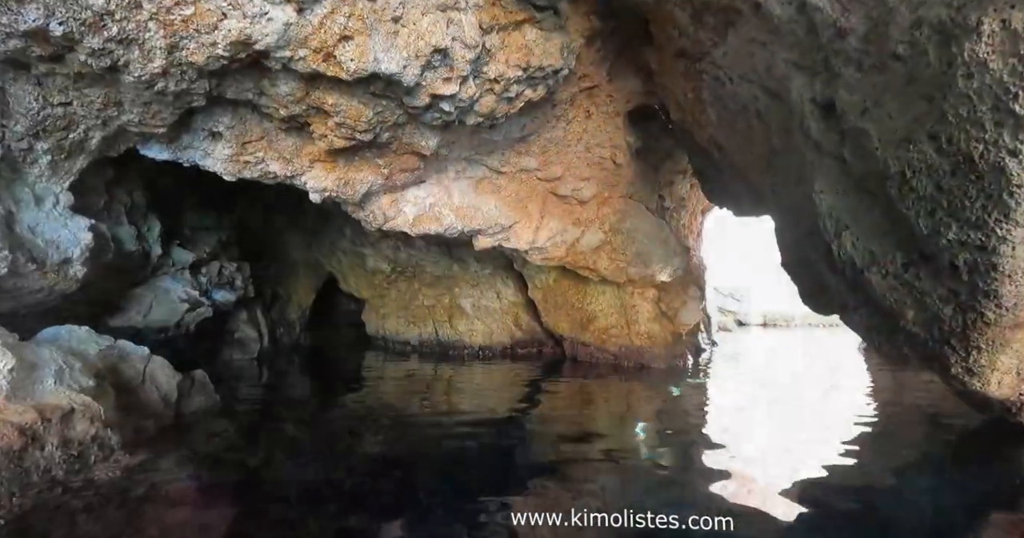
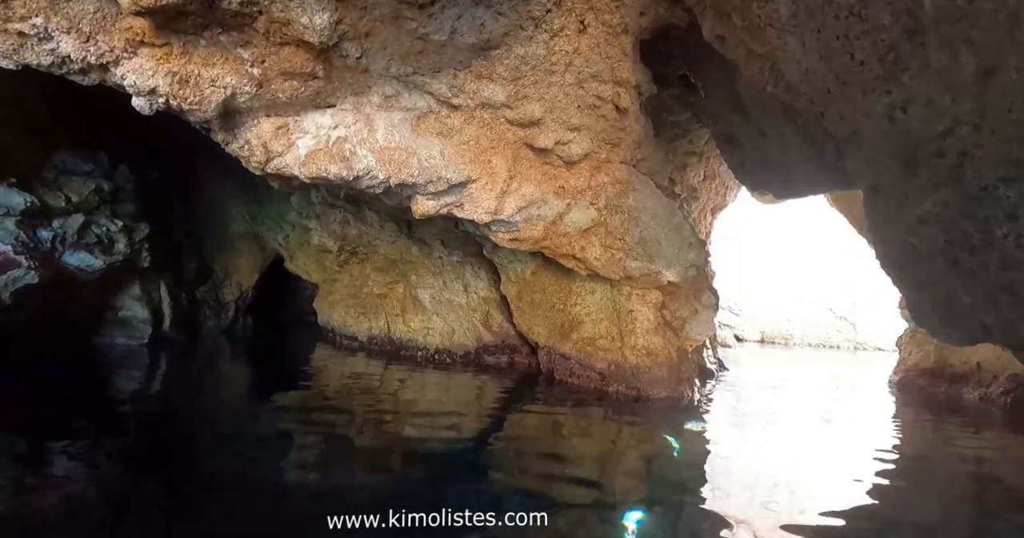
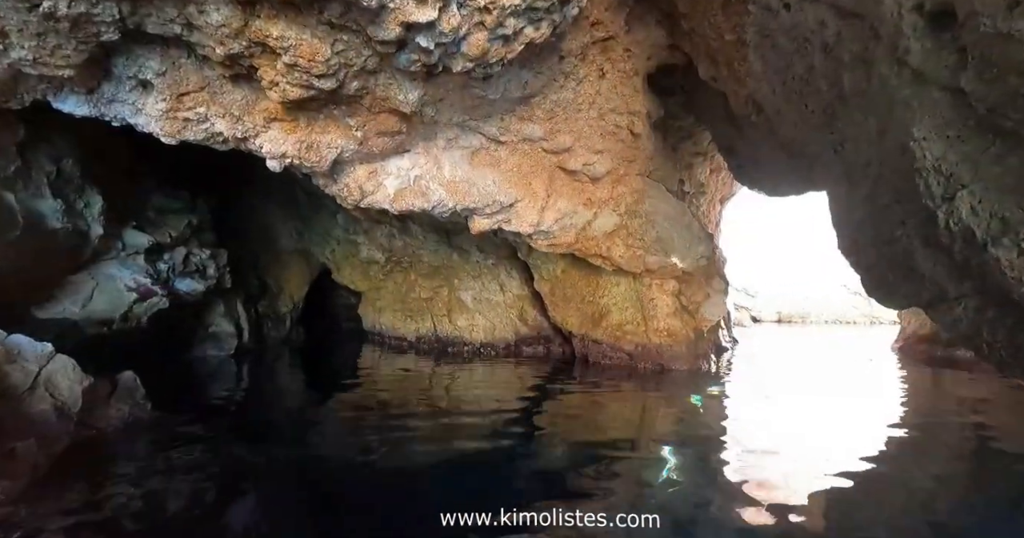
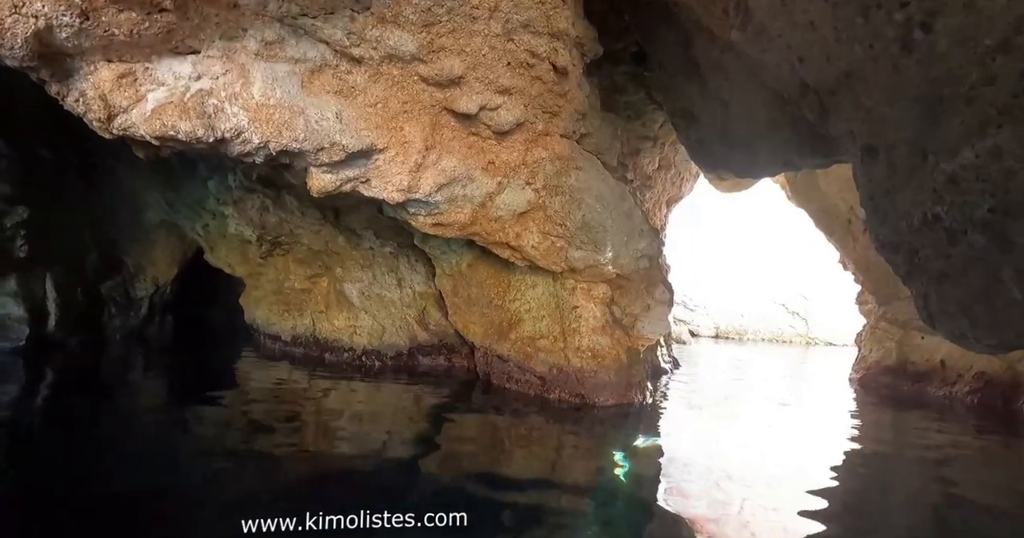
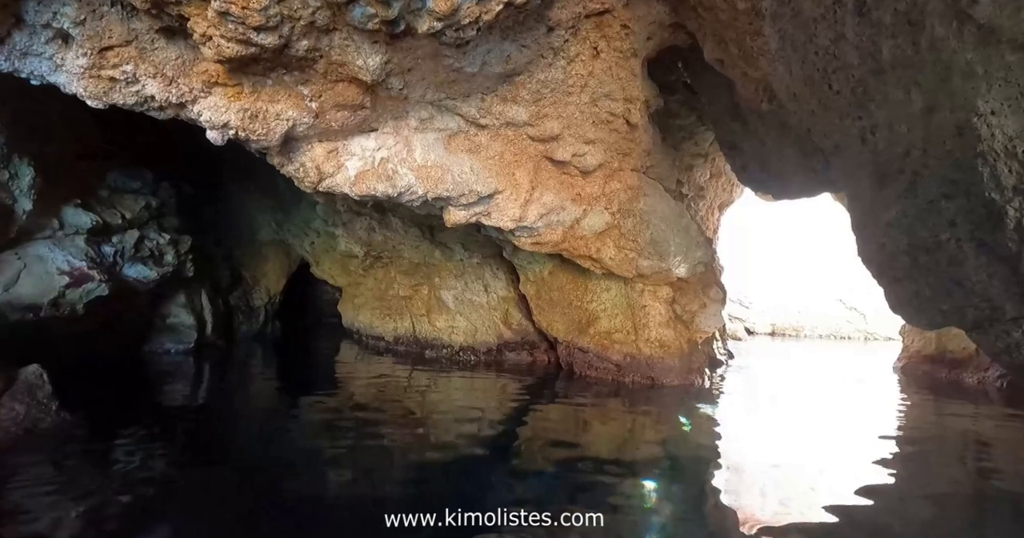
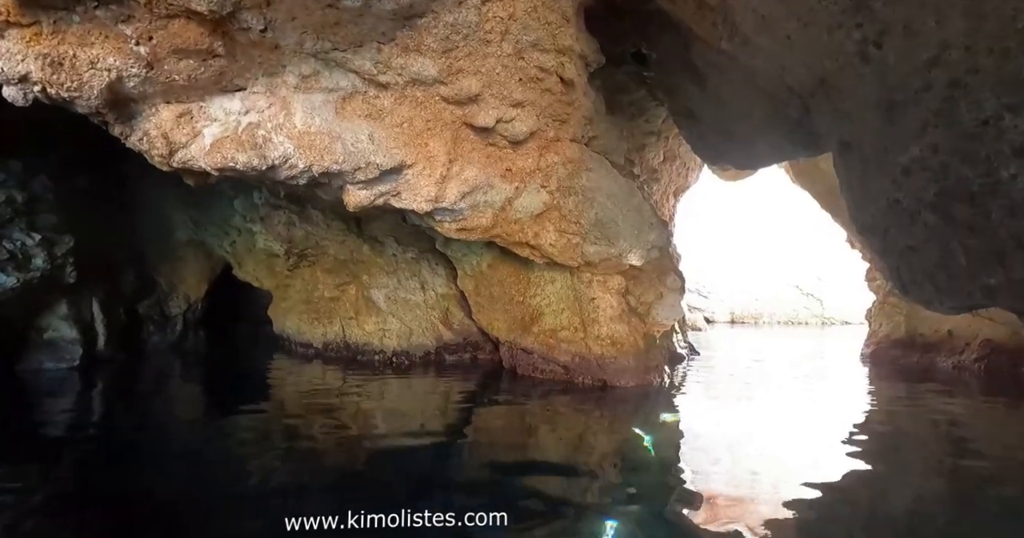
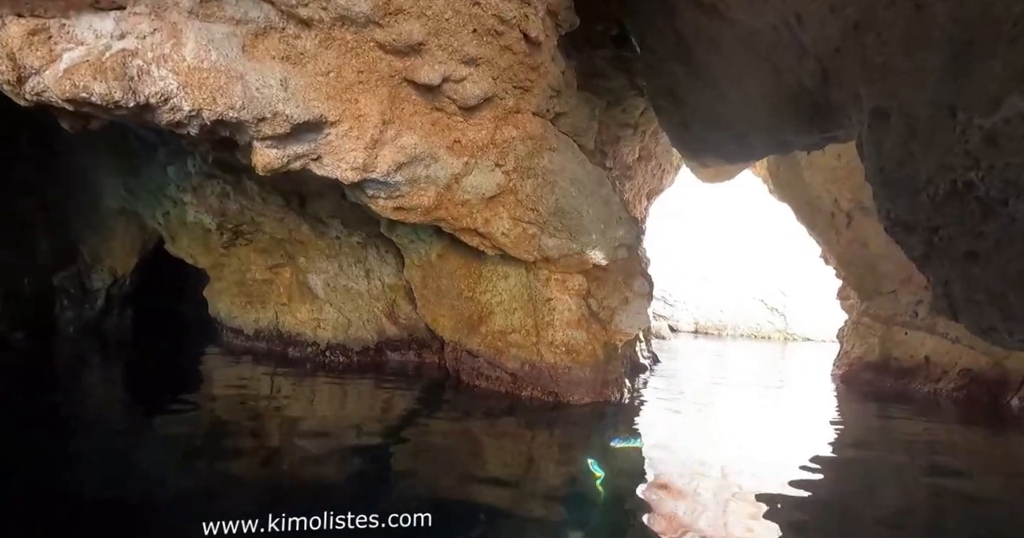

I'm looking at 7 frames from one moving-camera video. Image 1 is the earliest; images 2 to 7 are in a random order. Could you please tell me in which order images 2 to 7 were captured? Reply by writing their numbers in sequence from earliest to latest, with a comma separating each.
3, 5, 2, 6, 4, 7
